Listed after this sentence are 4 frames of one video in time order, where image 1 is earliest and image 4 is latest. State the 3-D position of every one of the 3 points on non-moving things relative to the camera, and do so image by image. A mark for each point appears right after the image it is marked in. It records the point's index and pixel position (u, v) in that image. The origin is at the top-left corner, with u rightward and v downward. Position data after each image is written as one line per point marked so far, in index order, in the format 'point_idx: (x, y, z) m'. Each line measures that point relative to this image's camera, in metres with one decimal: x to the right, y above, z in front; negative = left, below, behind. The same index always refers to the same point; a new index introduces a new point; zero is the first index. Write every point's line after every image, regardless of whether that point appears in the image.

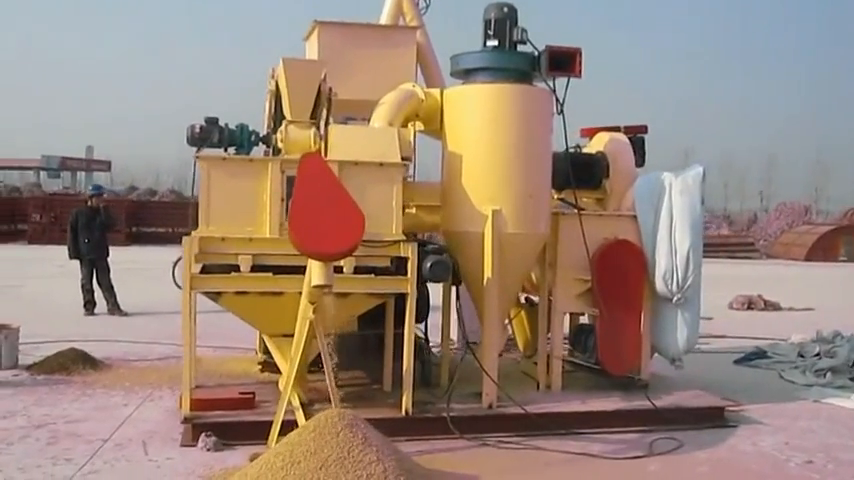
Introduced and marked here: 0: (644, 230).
0: (+1.7, +0.1, +7.5) m
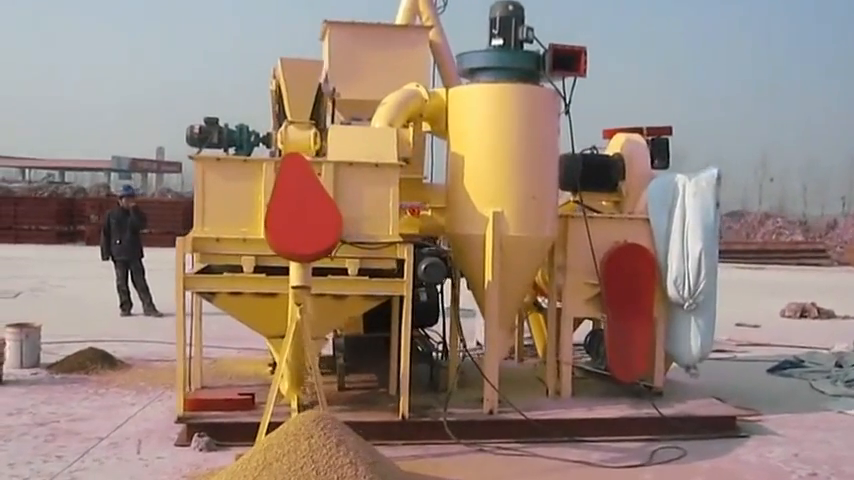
0: (+1.8, +0.1, +7.2) m
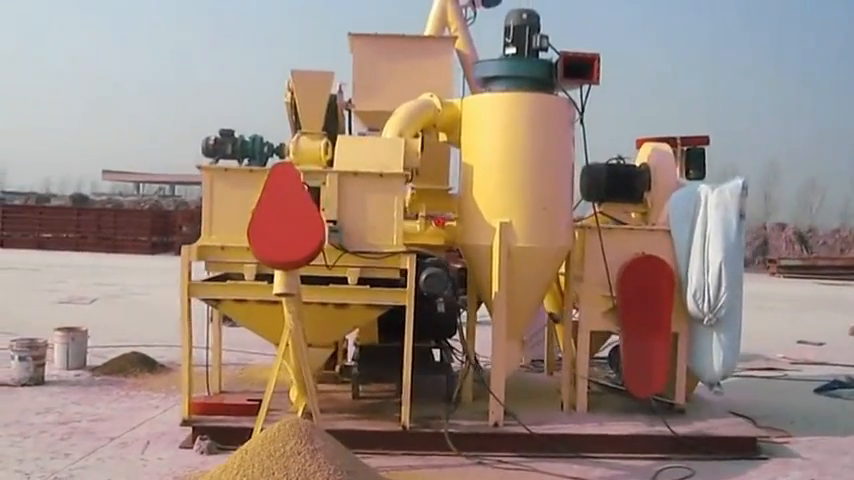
0: (+1.9, 0.0, +7.0) m
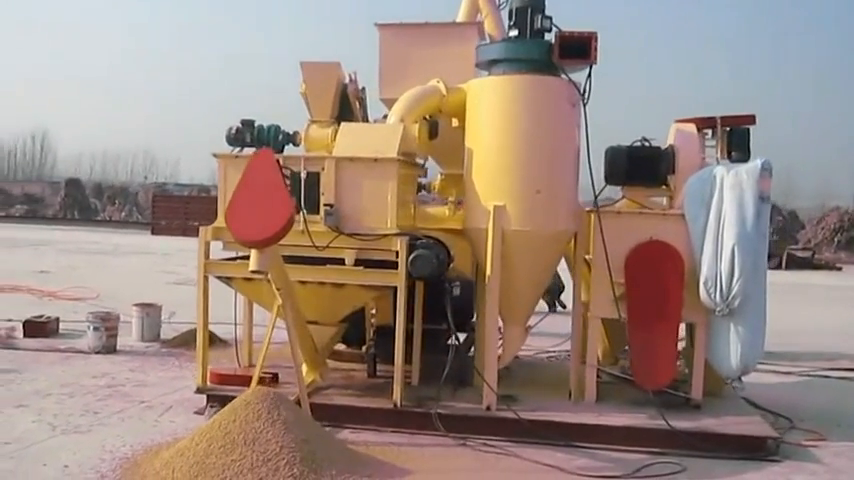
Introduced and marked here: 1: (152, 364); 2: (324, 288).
0: (+1.9, +0.1, +6.7) m
1: (-2.4, -1.1, +8.4) m
2: (-0.7, -0.4, +6.8) m
